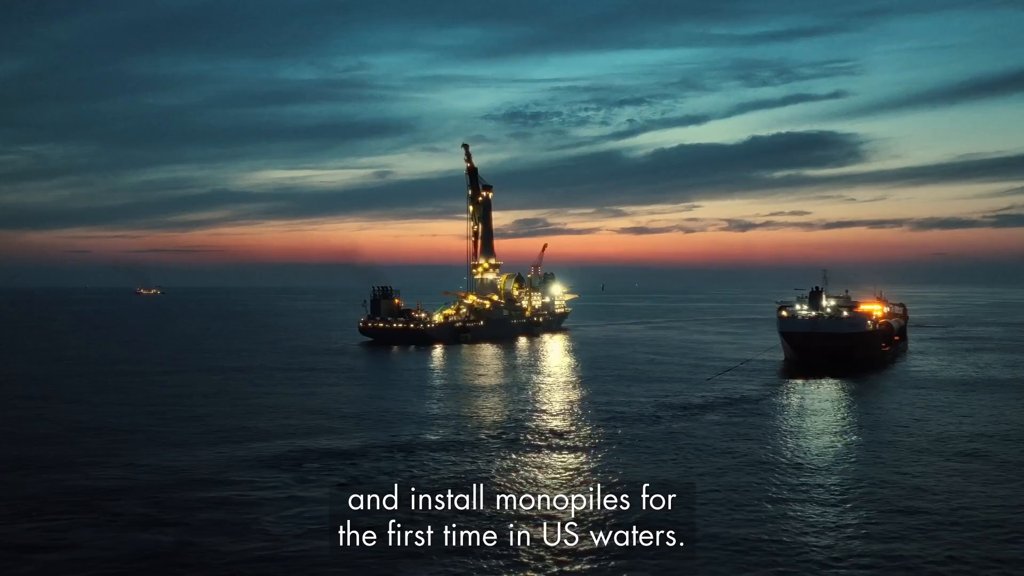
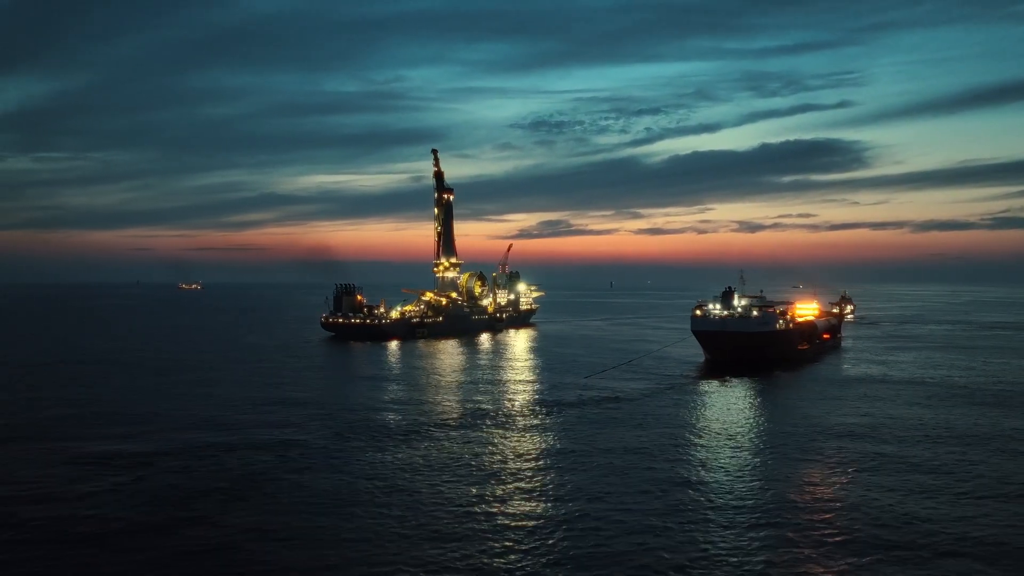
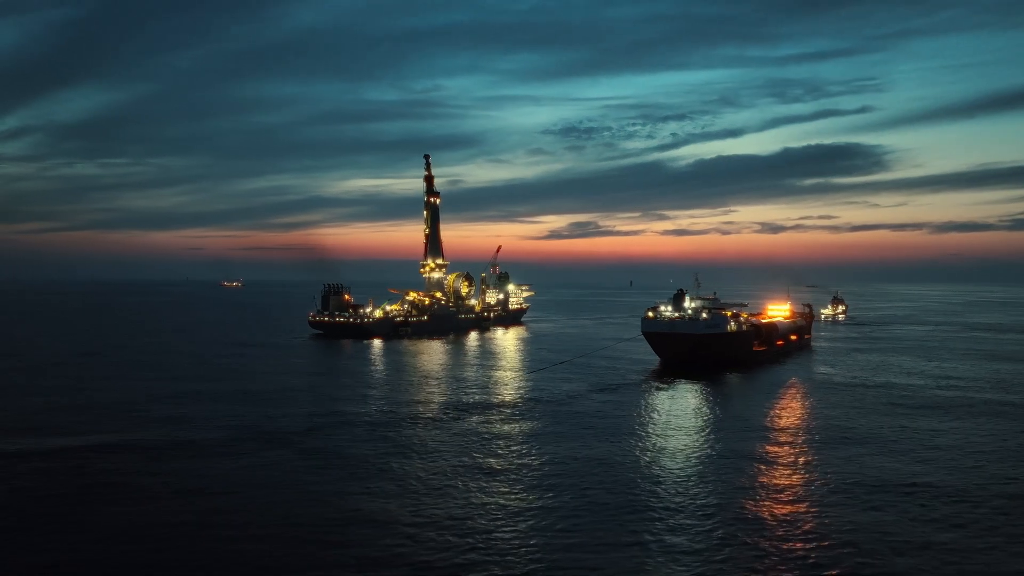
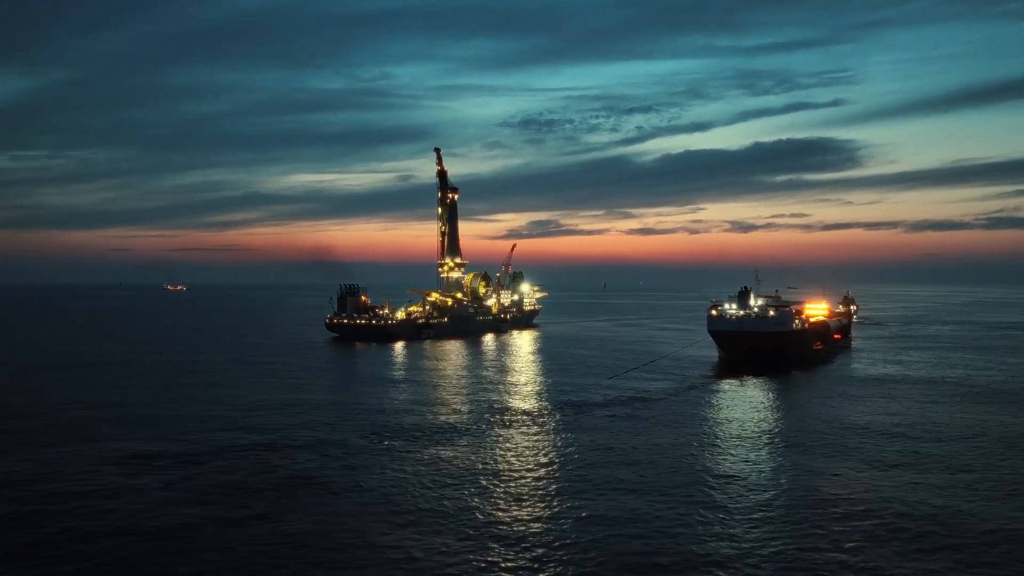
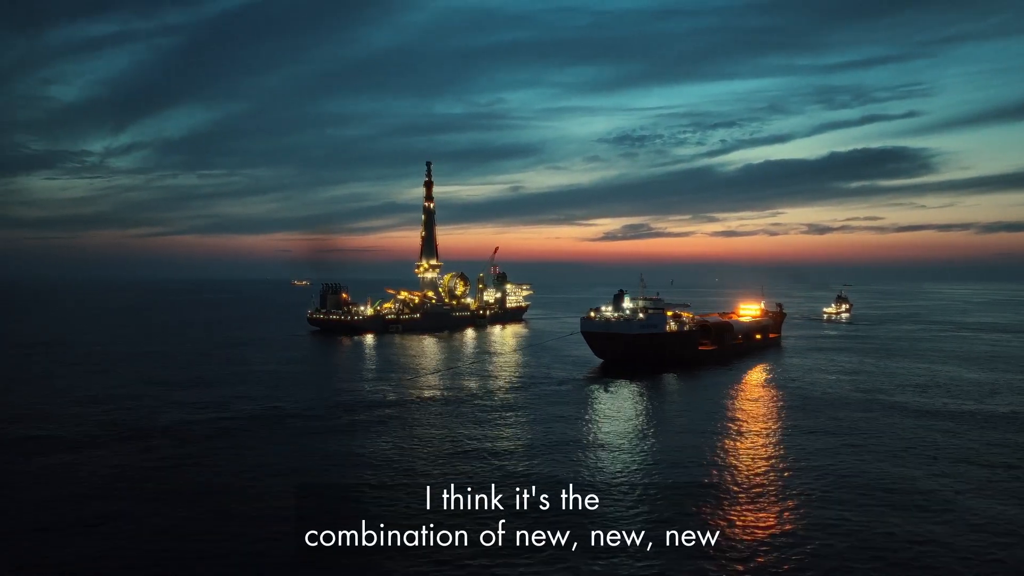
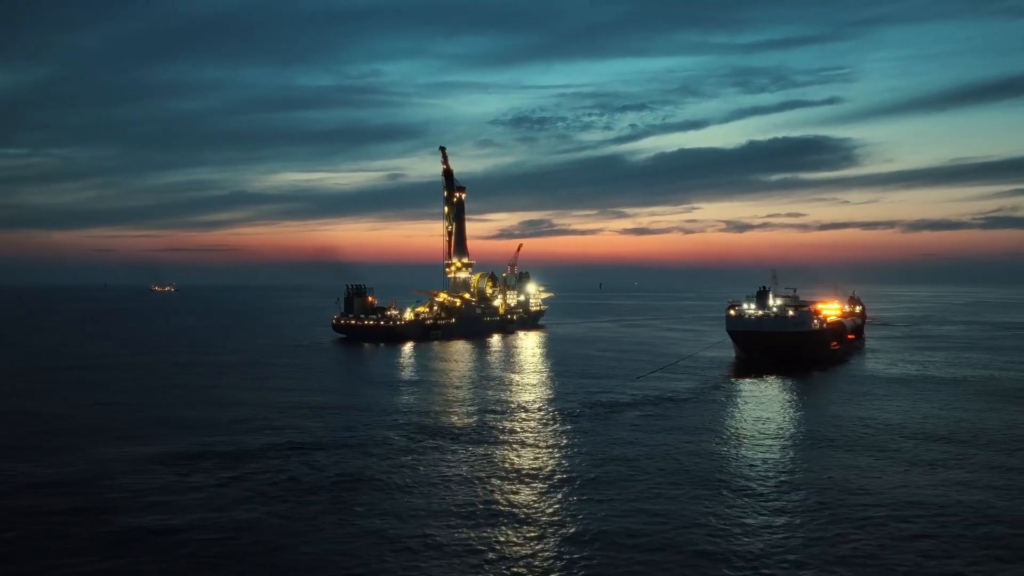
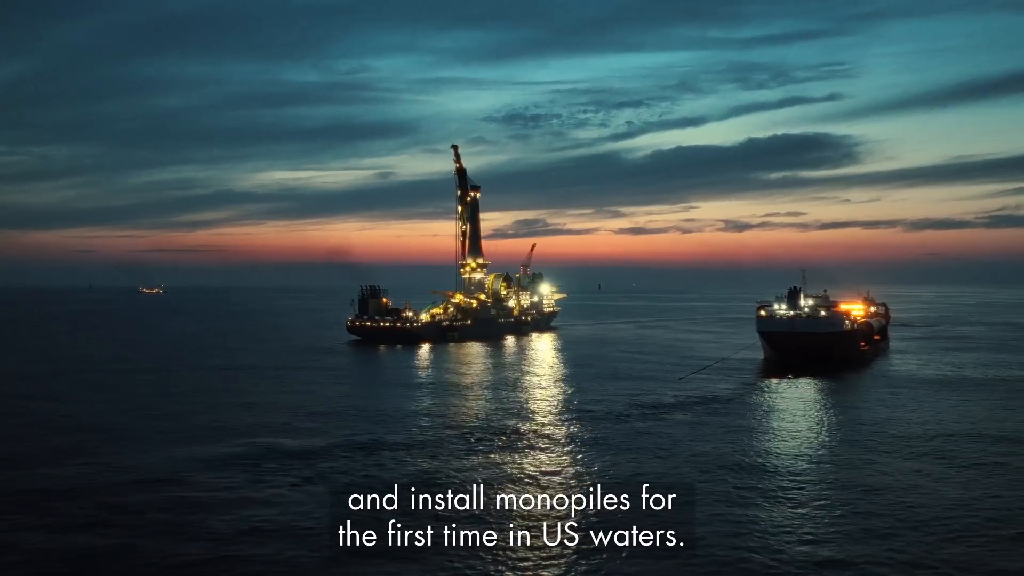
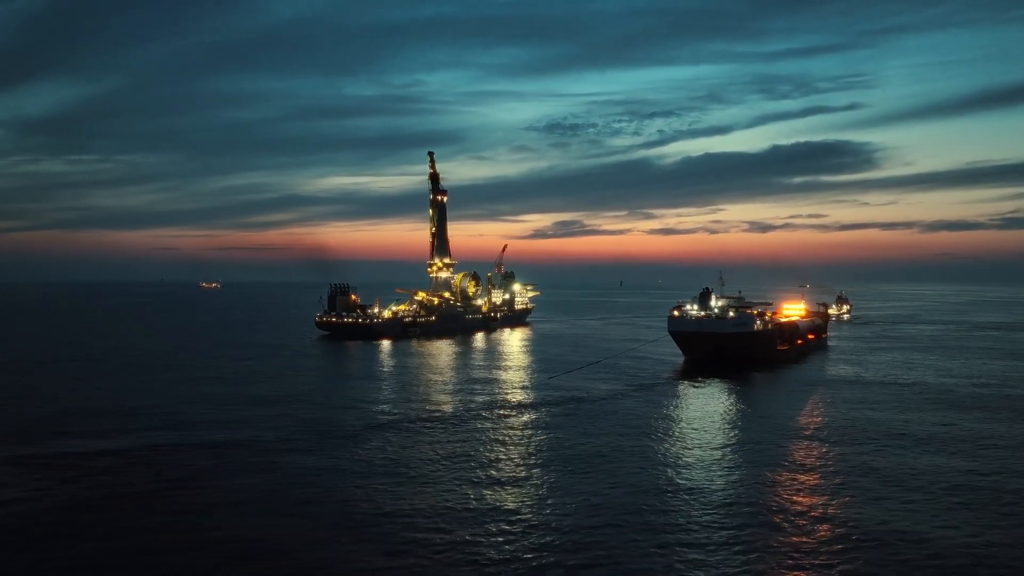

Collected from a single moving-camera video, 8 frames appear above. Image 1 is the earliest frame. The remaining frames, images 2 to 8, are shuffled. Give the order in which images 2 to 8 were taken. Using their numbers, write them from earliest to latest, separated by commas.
7, 6, 4, 2, 8, 3, 5
